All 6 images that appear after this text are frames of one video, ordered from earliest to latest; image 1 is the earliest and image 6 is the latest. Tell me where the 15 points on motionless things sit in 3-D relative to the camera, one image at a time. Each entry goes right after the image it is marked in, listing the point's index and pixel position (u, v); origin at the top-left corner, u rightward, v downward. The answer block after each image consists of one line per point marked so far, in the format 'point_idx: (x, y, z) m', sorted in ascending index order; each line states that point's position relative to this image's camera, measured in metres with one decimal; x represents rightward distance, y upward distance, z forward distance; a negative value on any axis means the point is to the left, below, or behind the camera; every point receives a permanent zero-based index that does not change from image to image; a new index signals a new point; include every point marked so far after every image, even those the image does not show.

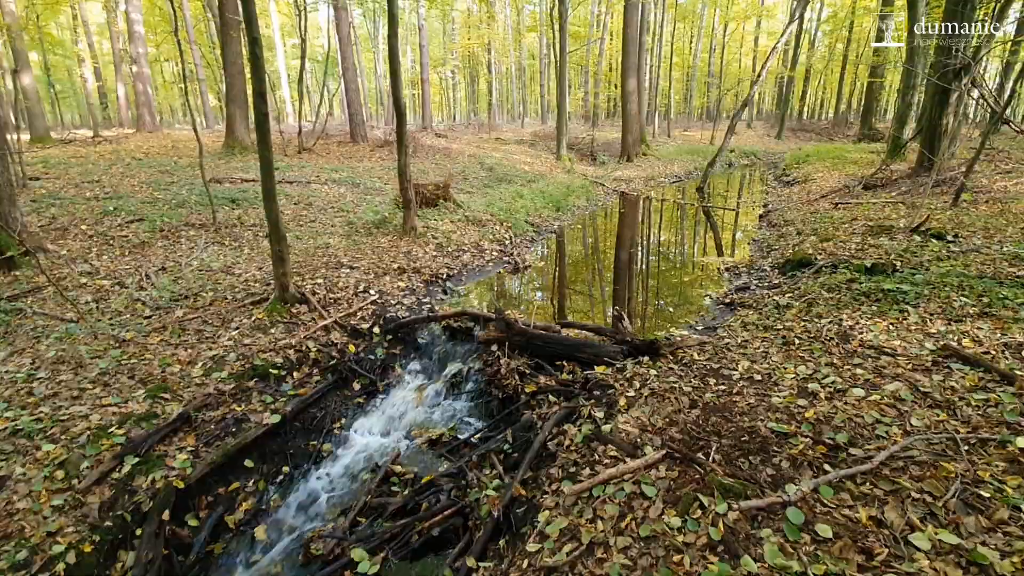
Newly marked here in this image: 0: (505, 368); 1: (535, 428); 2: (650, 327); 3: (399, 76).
0: (-0.1, -0.8, +4.9) m
1: (+0.2, -1.1, +4.2) m
2: (+1.8, -0.4, +6.5) m
3: (-1.7, +3.2, +7.9) m
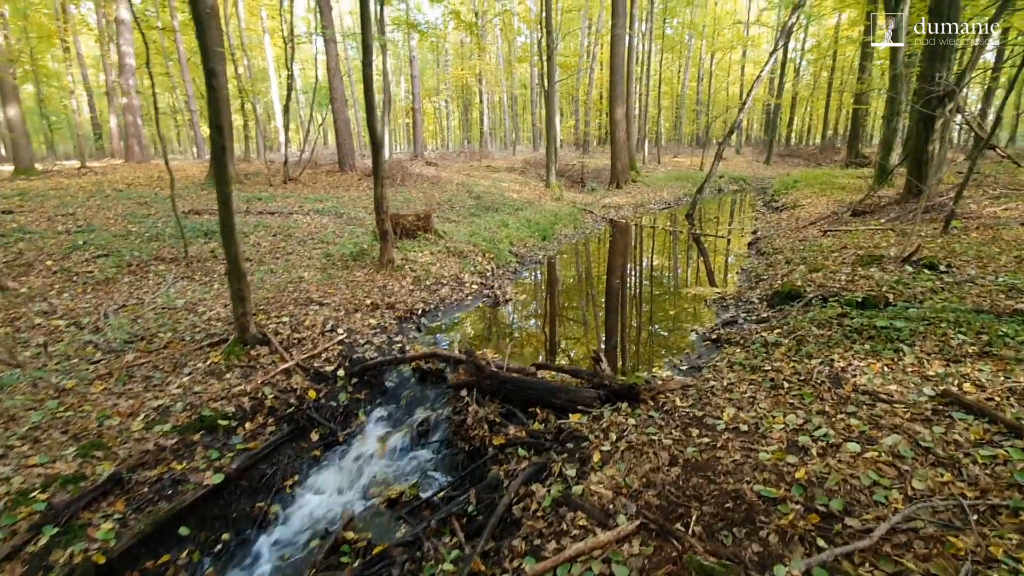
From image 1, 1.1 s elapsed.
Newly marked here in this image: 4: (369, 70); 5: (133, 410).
0: (-0.3, -1.1, +4.5) m
1: (-0.1, -1.4, +3.8) m
2: (+1.5, -0.8, +6.2) m
3: (-2.0, +2.7, +7.7) m
4: (-2.1, +3.2, +7.6) m
5: (-3.5, -1.1, +4.8) m
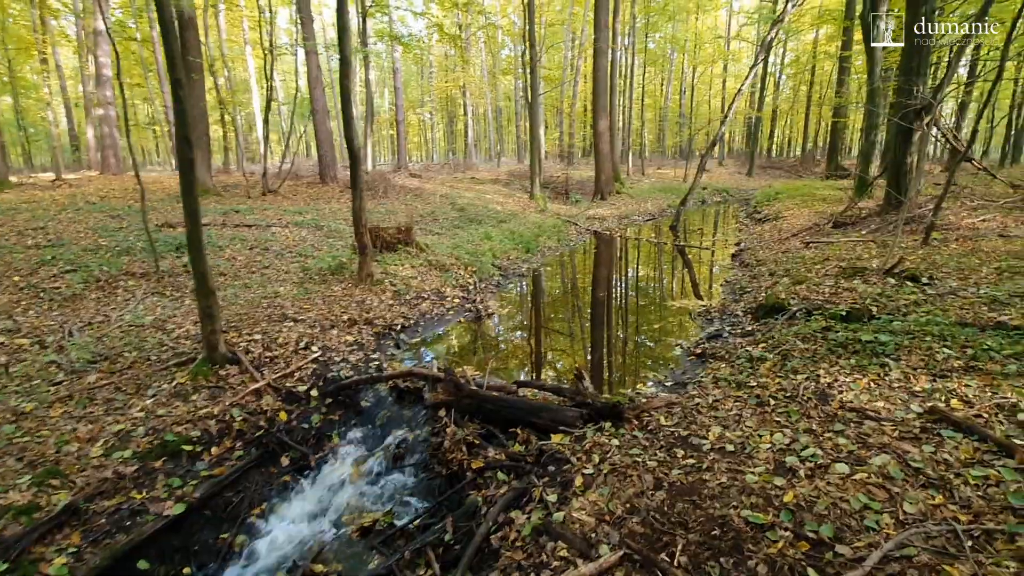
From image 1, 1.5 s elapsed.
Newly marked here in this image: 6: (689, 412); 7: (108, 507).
0: (-0.5, -1.3, +4.3) m
1: (-0.2, -1.6, +3.6) m
2: (+1.3, -1.0, +6.1) m
3: (-2.3, +2.4, +7.6) m
4: (-2.4, +3.0, +7.5) m
5: (-3.6, -1.3, +4.5) m
6: (+1.5, -1.0, +4.3) m
7: (-3.0, -1.6, +3.8) m
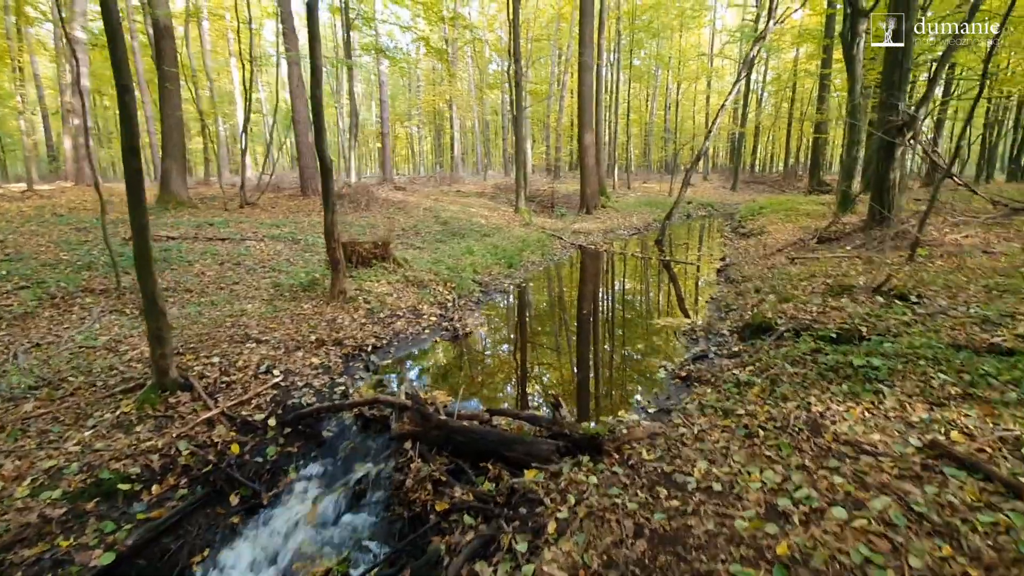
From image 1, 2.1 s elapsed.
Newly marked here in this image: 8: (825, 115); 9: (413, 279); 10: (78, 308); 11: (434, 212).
0: (-0.7, -1.4, +4.0) m
1: (-0.4, -1.7, +3.2) m
2: (+1.0, -1.2, +5.8) m
3: (-2.6, +2.2, +7.3) m
4: (-2.7, +2.7, +7.2) m
5: (-3.9, -1.4, +4.1) m
6: (+1.2, -1.2, +4.0) m
7: (-3.2, -1.8, +3.4) m
8: (+11.9, +6.6, +19.9) m
9: (-1.8, +0.2, +9.4) m
10: (-6.6, -0.3, +8.0) m
11: (-2.9, +2.8, +19.1) m
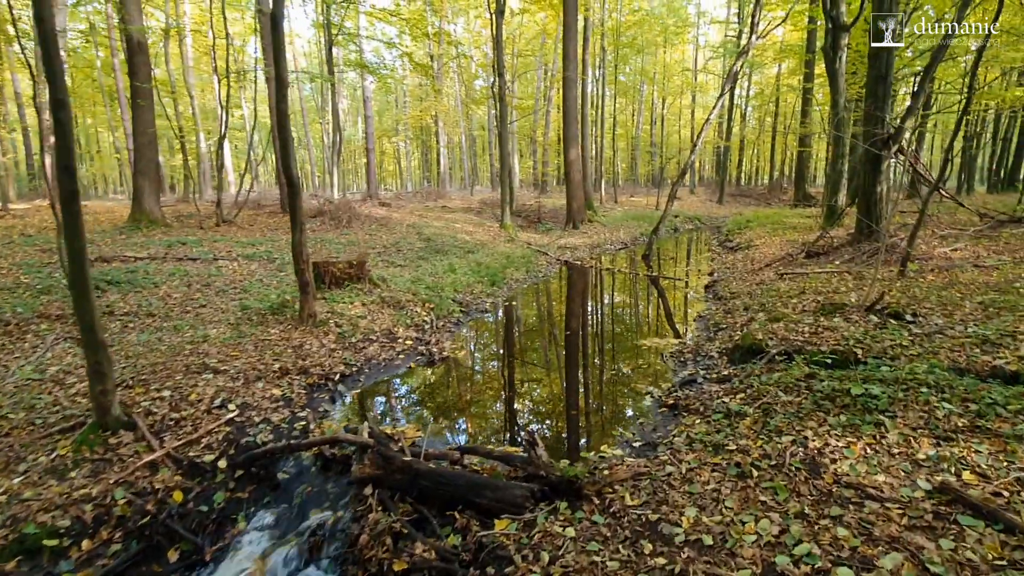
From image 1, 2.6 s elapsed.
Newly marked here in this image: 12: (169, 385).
0: (-0.9, -1.6, +3.6) m
1: (-0.6, -1.9, +2.8) m
2: (+0.8, -1.4, +5.4) m
3: (-2.9, +1.9, +6.9) m
4: (-3.0, +2.4, +6.9) m
5: (-4.1, -1.7, +3.6) m
6: (+1.0, -1.4, +3.7) m
7: (-3.4, -2.0, +3.0) m
8: (+11.3, +6.1, +20.0) m
9: (-2.1, -0.2, +9.0) m
10: (-6.9, -0.7, +7.5) m
11: (-3.4, +2.1, +18.7) m
12: (-3.6, -1.0, +5.6) m
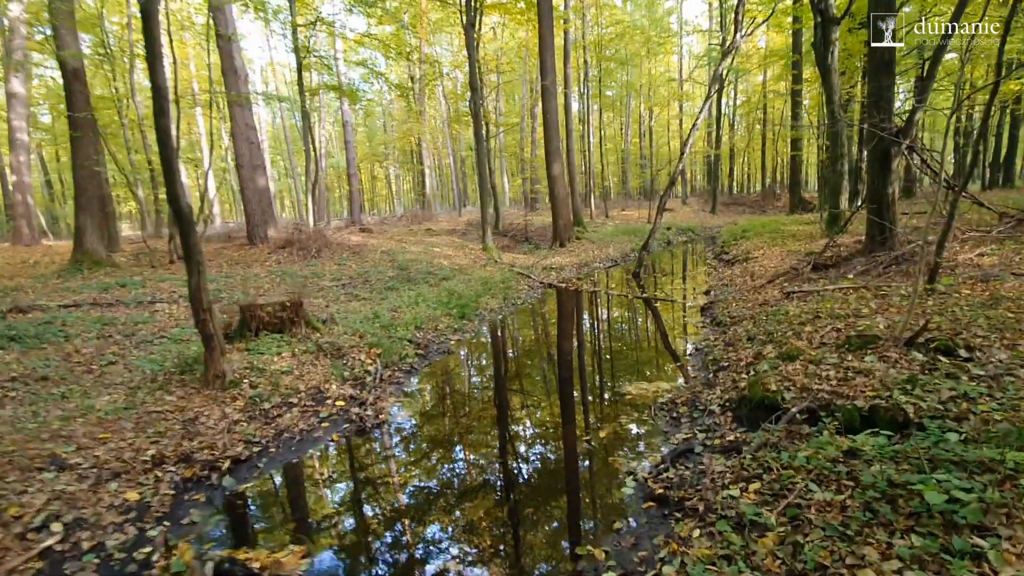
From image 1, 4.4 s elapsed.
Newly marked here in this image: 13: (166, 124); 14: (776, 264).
0: (-1.4, -2.1, +2.1) m
1: (-1.1, -2.3, +1.4) m
2: (+0.3, -1.8, +4.0) m
3: (-3.6, +1.3, +5.6) m
4: (-3.7, +1.8, +5.6) m
5: (-4.5, -2.2, +2.2) m
6: (+0.5, -1.7, +2.2) m
7: (-3.8, -2.5, +1.5) m
8: (+10.4, +5.7, +18.8) m
9: (-2.7, -0.8, +7.6) m
10: (-7.4, -1.5, +6.1) m
11: (-4.1, +1.1, +17.4) m
12: (-4.1, -1.6, +4.2) m
13: (-3.6, +1.8, +5.6) m
14: (+6.0, +0.5, +11.8) m
